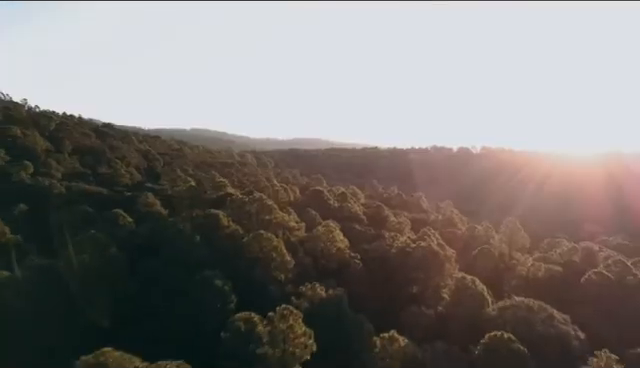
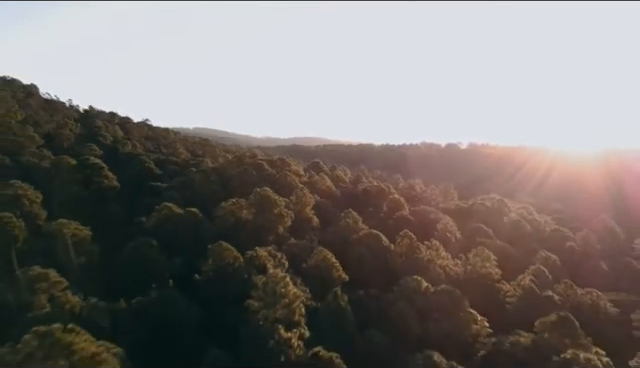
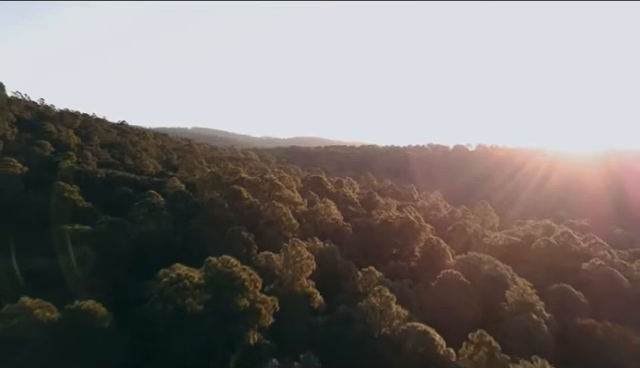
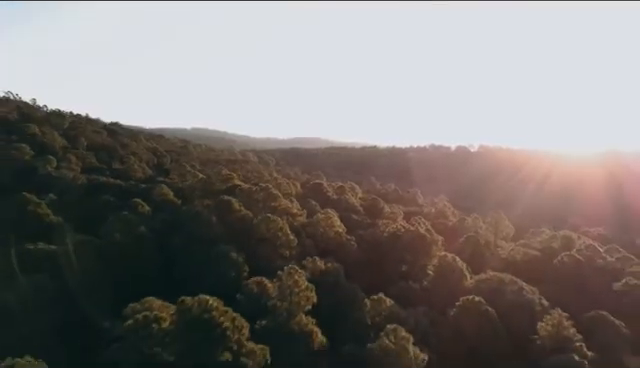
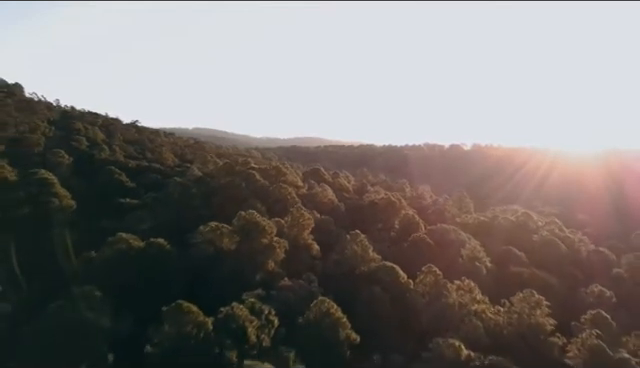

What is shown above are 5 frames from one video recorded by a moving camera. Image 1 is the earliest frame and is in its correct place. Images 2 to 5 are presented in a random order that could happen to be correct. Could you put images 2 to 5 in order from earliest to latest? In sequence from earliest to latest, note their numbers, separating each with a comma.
4, 3, 5, 2
